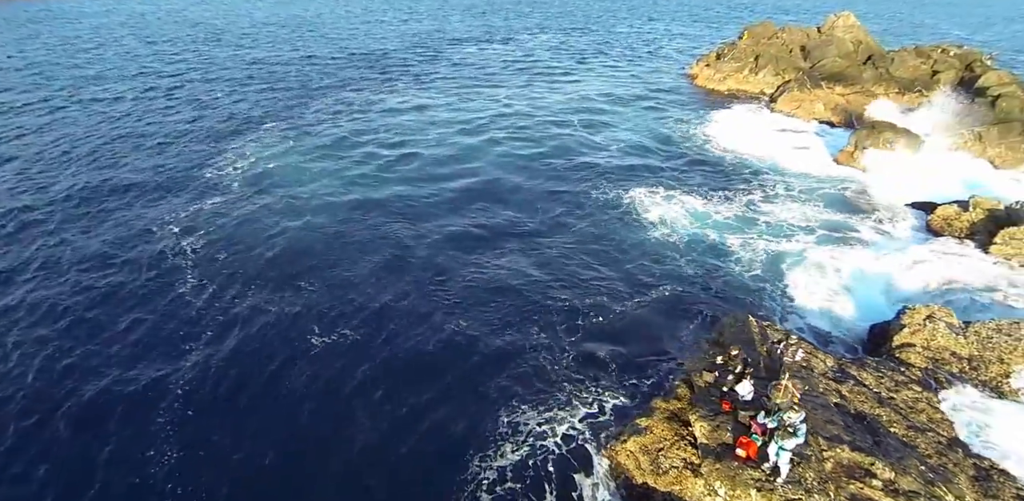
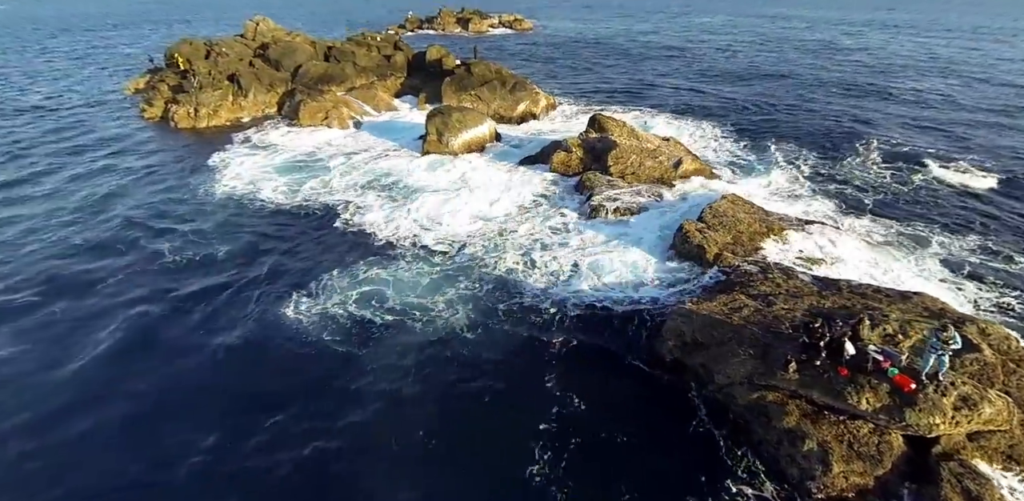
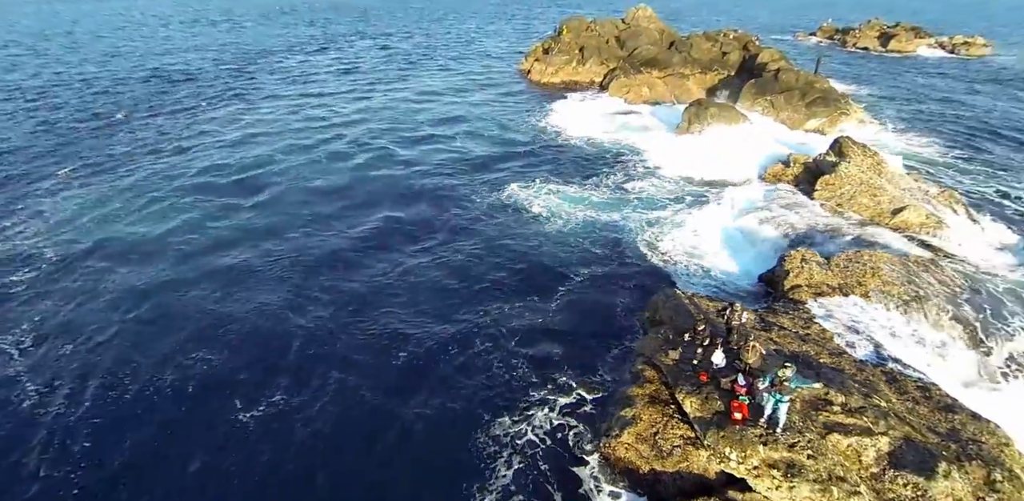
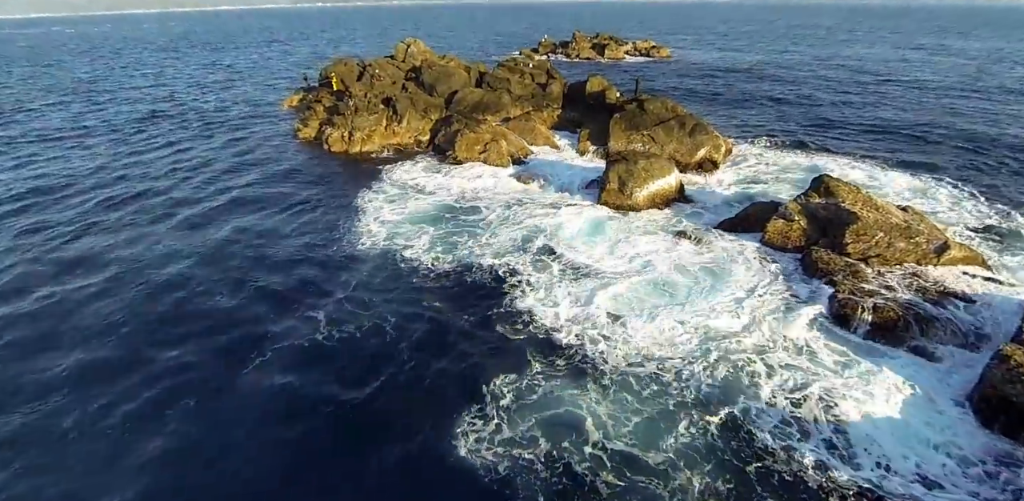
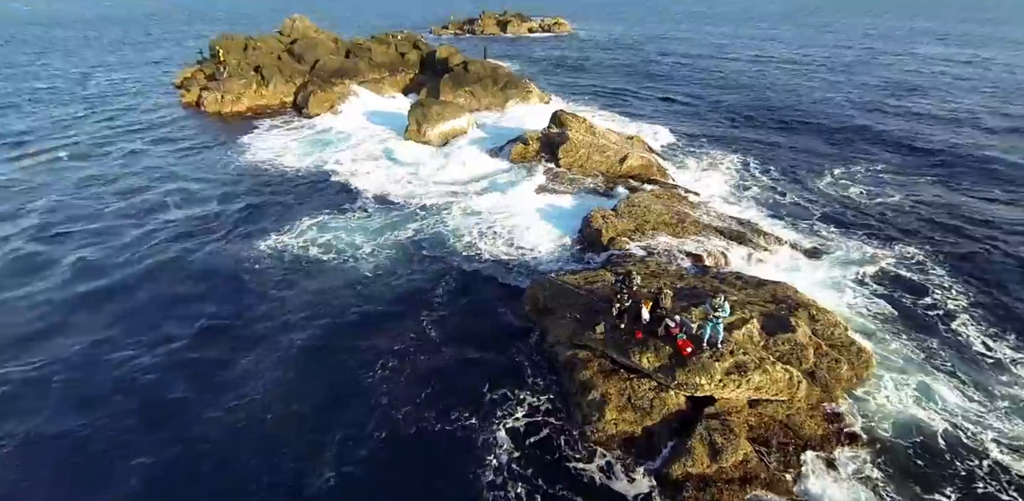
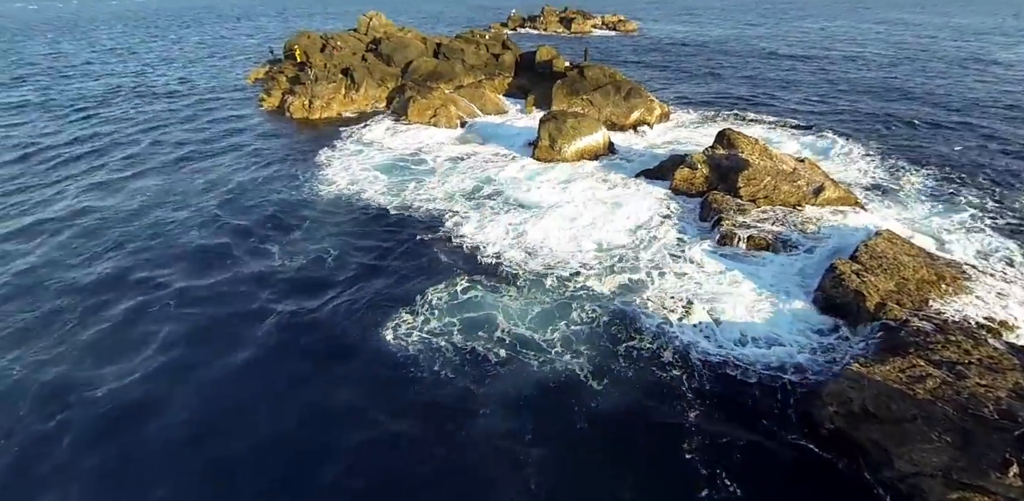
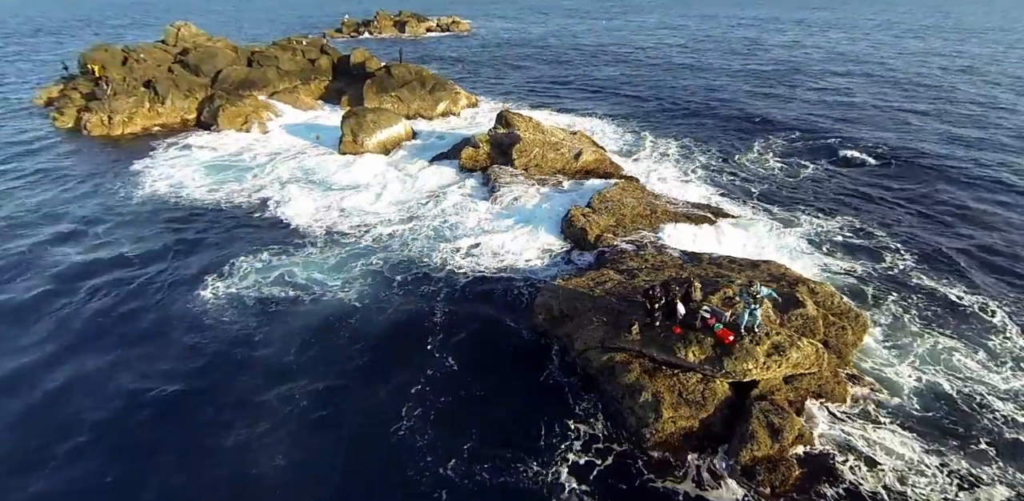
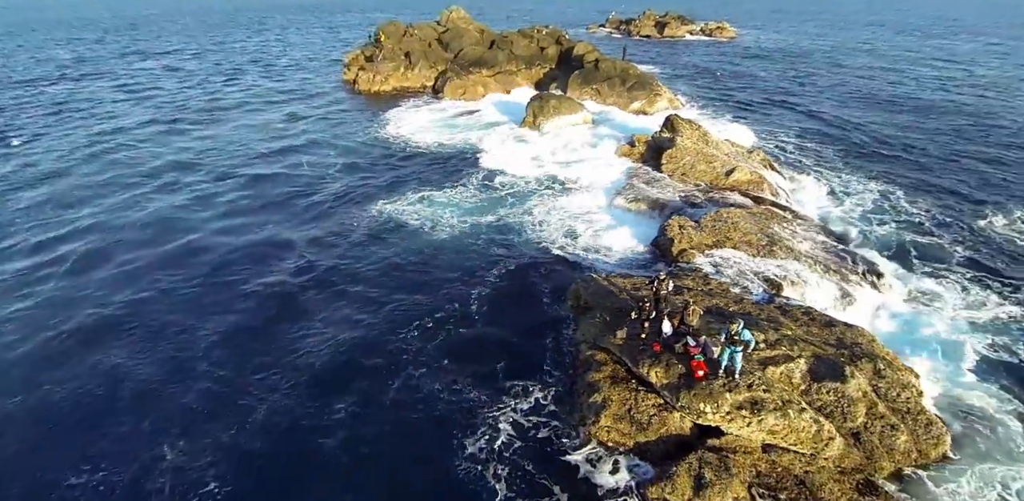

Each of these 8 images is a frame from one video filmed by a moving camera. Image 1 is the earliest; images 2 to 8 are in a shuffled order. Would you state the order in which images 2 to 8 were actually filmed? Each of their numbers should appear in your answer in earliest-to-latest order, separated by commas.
3, 8, 5, 7, 2, 6, 4
